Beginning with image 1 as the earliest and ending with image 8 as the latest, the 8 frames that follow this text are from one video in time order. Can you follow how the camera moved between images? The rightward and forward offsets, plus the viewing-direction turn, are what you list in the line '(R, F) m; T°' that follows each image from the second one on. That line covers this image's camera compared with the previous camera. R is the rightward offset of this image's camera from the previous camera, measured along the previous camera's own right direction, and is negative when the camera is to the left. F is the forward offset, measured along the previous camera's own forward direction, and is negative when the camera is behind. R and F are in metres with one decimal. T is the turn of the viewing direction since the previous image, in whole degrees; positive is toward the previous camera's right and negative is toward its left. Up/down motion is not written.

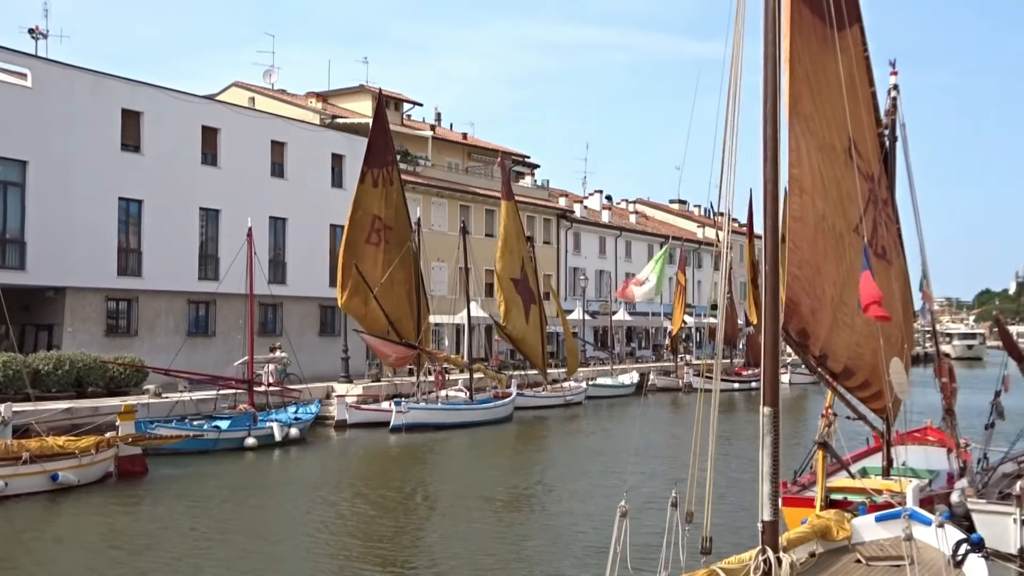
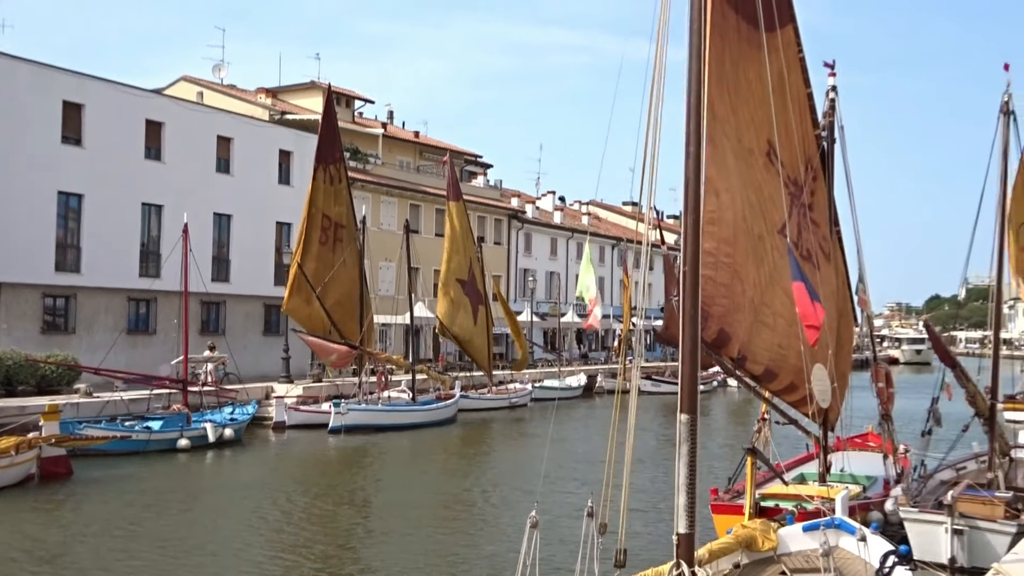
(+0.3, +0.3) m; +3°
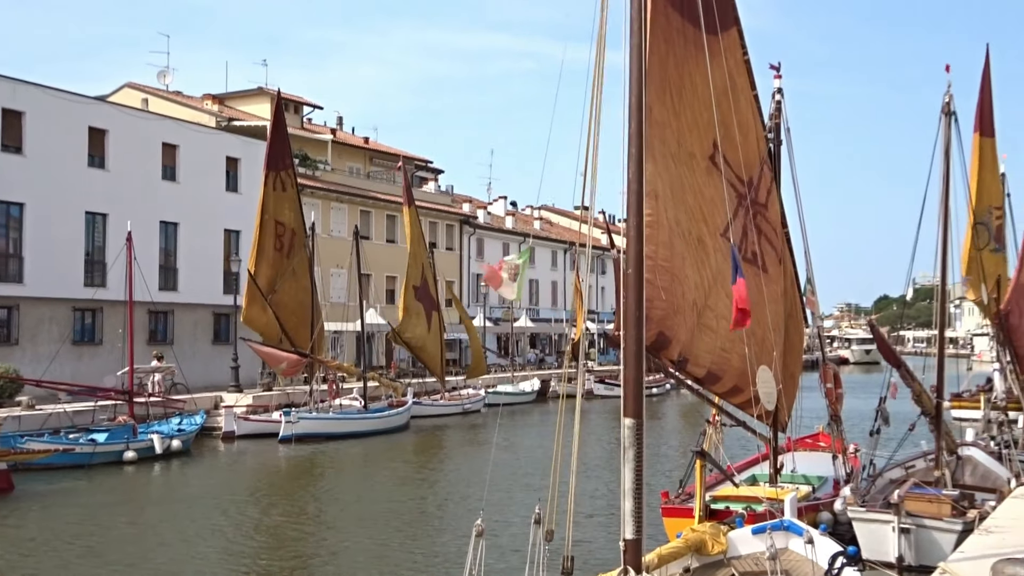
(+0.1, +0.1) m; +3°
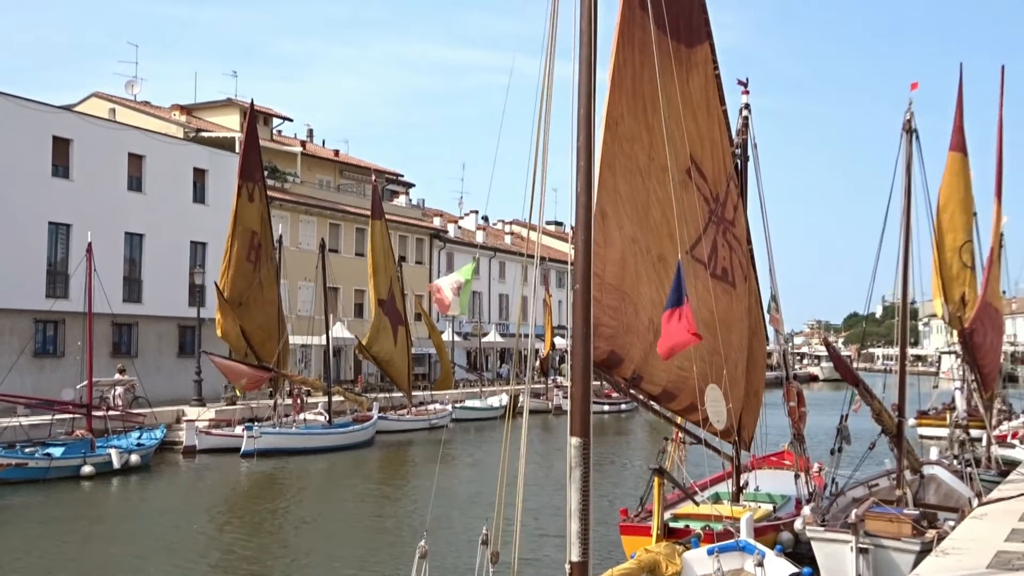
(+0.2, 0.0) m; +2°
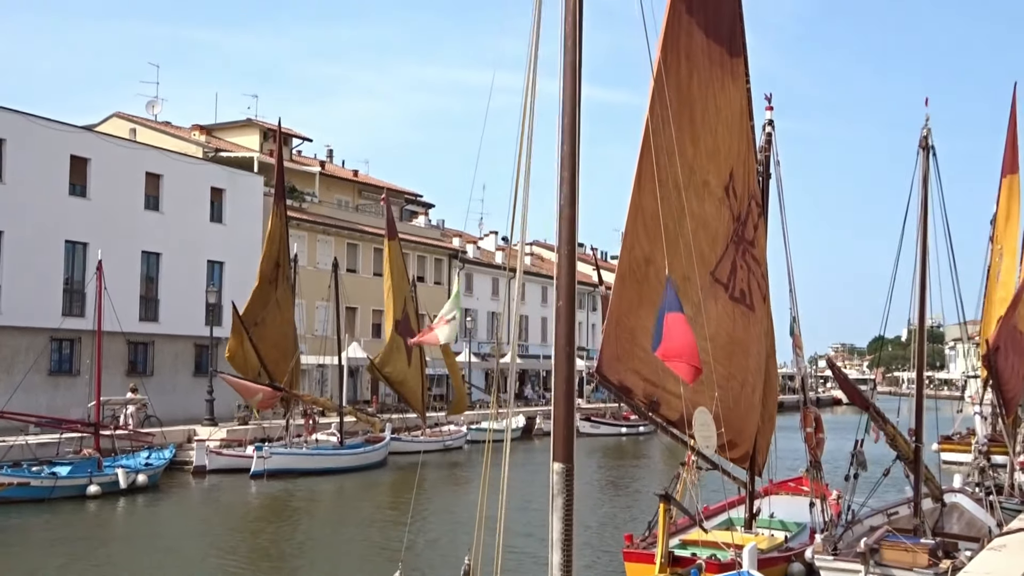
(+0.3, +0.3) m; -1°
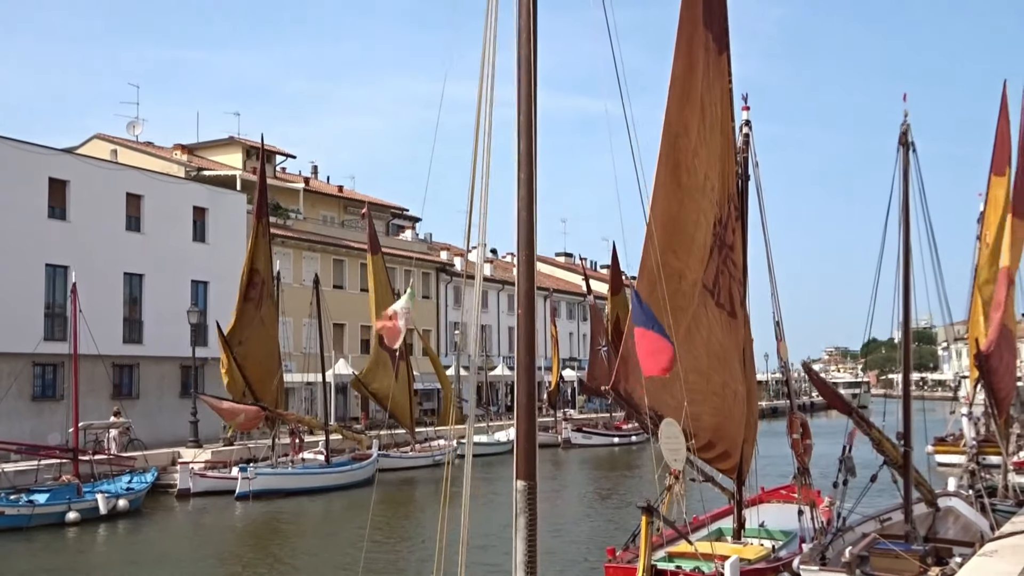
(+0.2, +0.3) m; 0°
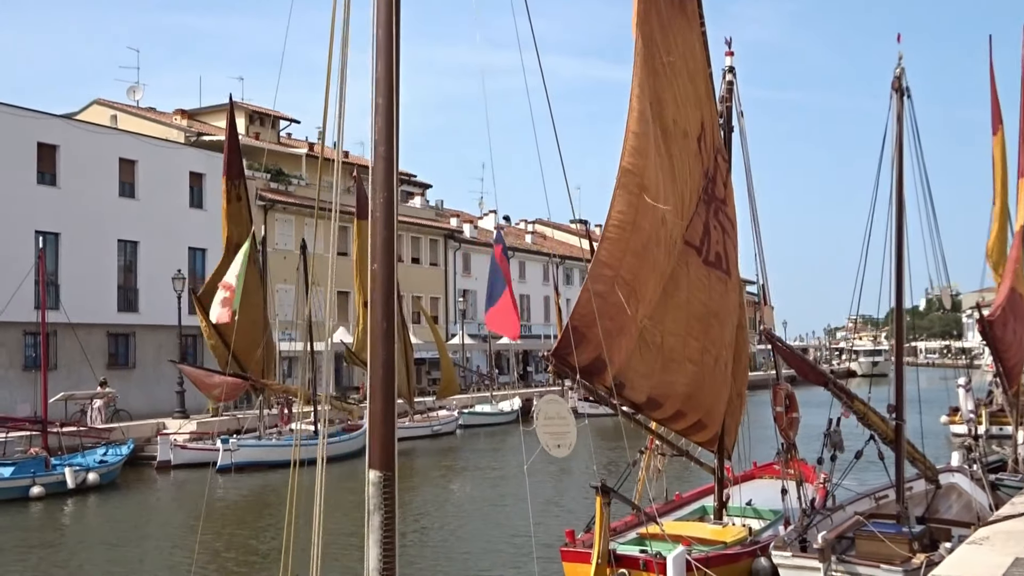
(+0.9, +1.0) m; -2°
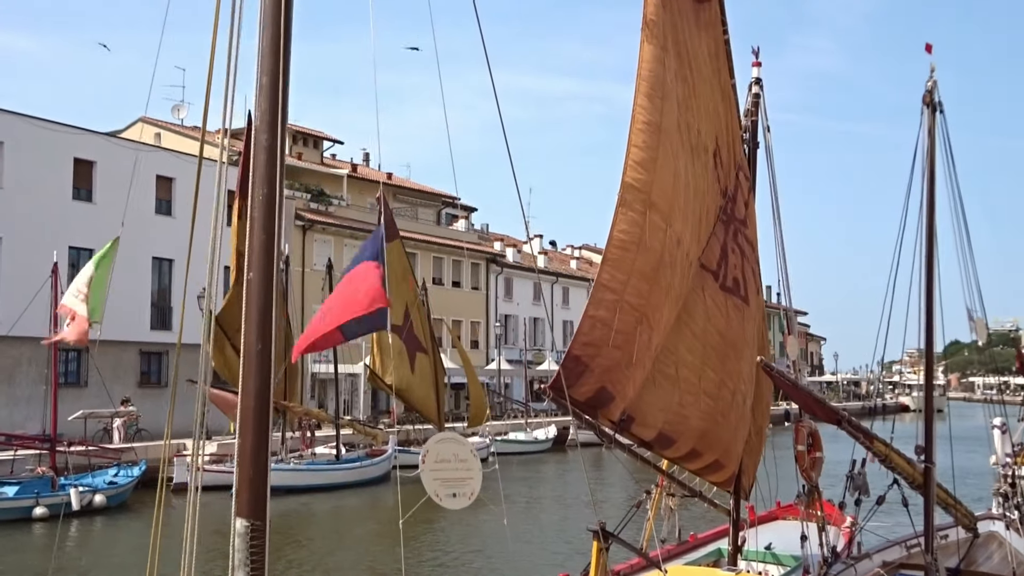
(+0.6, +0.8) m; -3°
